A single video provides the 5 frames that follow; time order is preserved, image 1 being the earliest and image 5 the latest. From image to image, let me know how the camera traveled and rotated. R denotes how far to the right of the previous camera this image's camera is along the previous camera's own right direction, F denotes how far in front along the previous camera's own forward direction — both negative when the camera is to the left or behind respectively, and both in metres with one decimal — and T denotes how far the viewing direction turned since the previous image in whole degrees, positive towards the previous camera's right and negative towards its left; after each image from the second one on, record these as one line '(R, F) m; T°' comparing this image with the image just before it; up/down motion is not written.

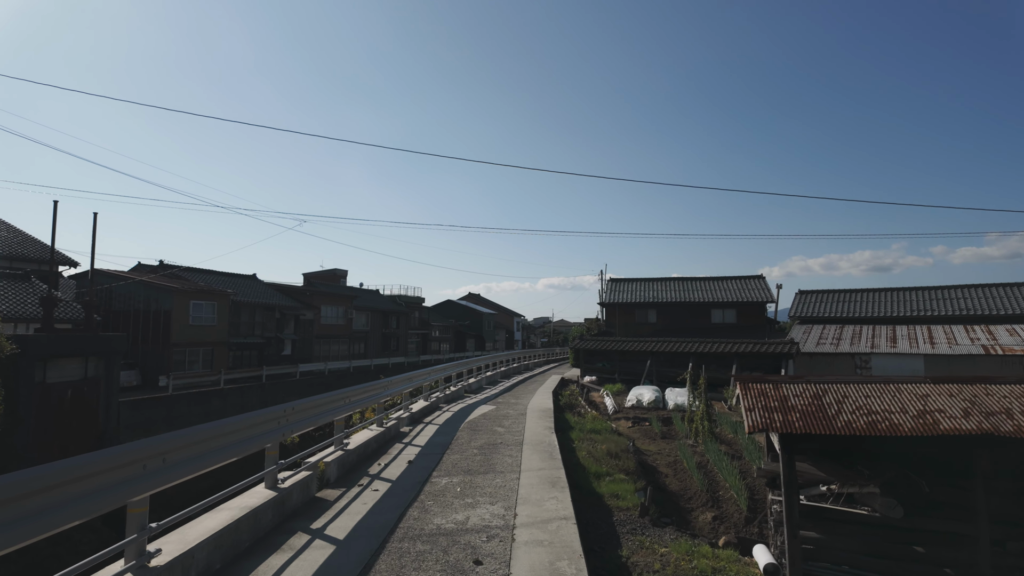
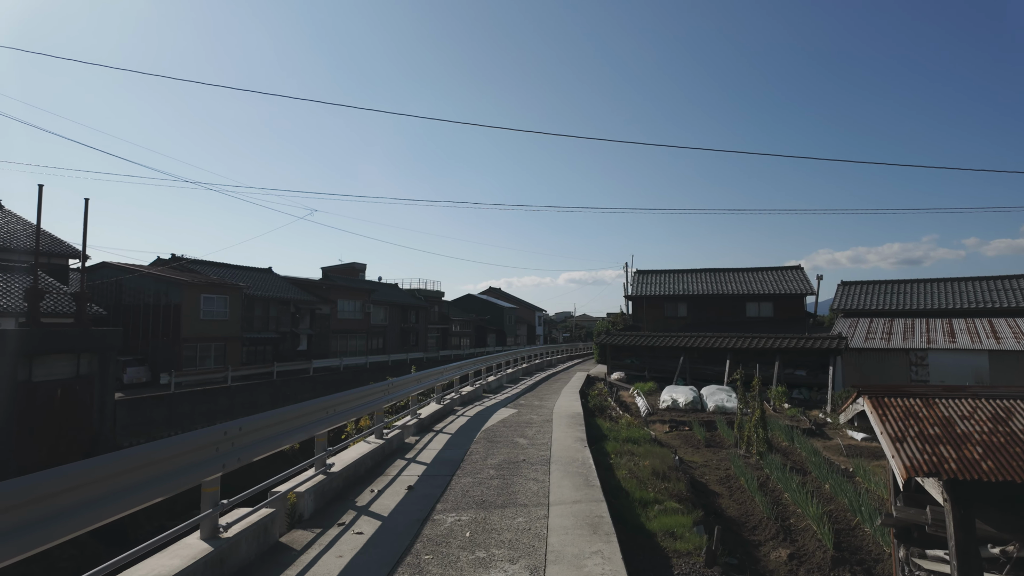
(0.0, +1.3) m; -2°
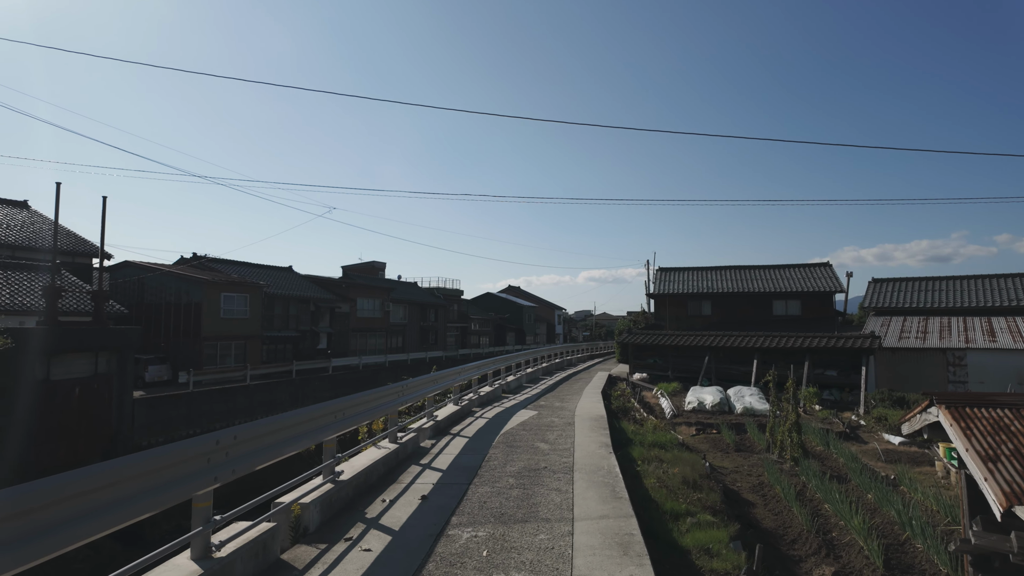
(0.0, +0.4) m; -2°
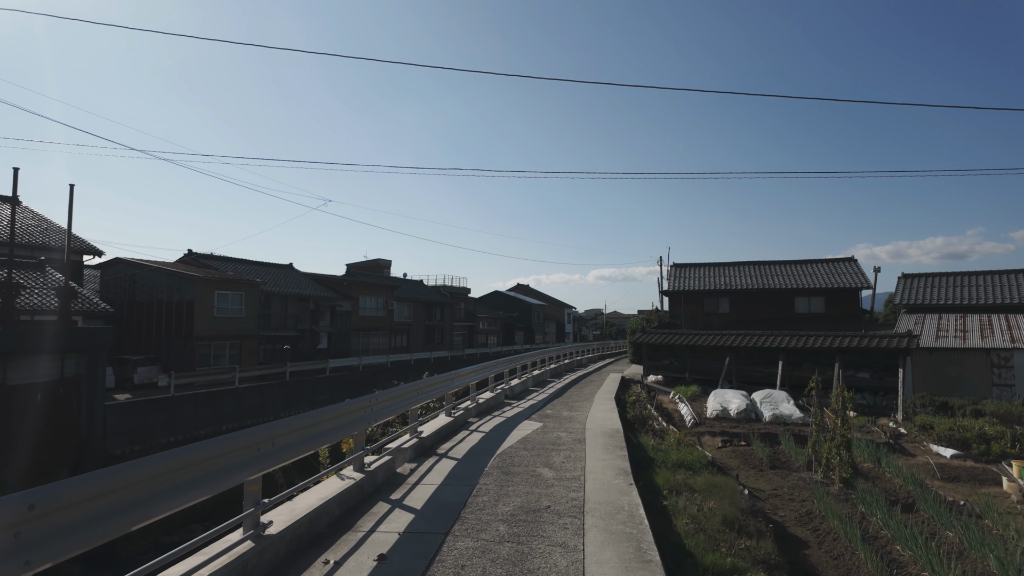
(+0.1, +1.2) m; -1°
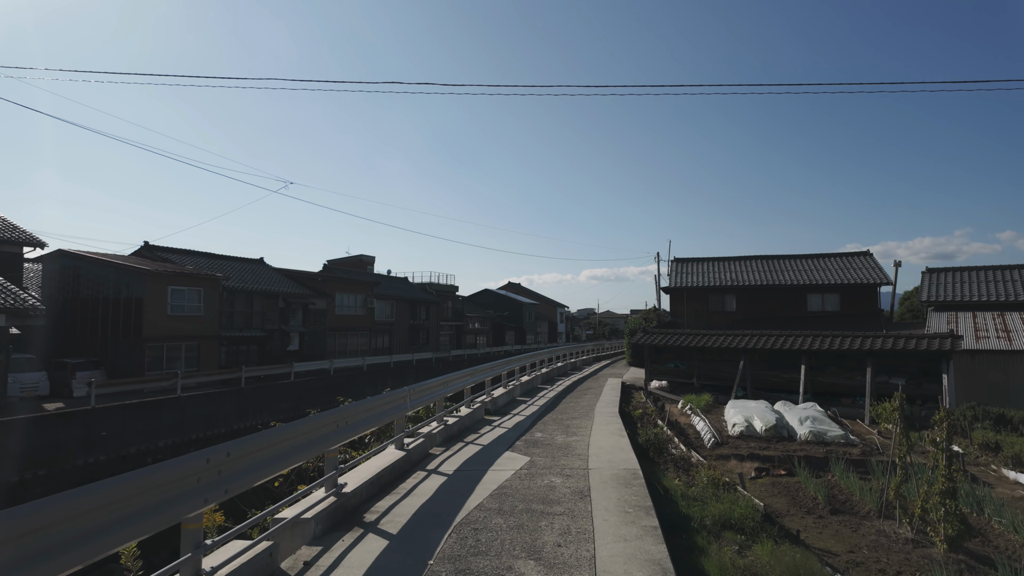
(+0.2, +2.1) m; +1°
